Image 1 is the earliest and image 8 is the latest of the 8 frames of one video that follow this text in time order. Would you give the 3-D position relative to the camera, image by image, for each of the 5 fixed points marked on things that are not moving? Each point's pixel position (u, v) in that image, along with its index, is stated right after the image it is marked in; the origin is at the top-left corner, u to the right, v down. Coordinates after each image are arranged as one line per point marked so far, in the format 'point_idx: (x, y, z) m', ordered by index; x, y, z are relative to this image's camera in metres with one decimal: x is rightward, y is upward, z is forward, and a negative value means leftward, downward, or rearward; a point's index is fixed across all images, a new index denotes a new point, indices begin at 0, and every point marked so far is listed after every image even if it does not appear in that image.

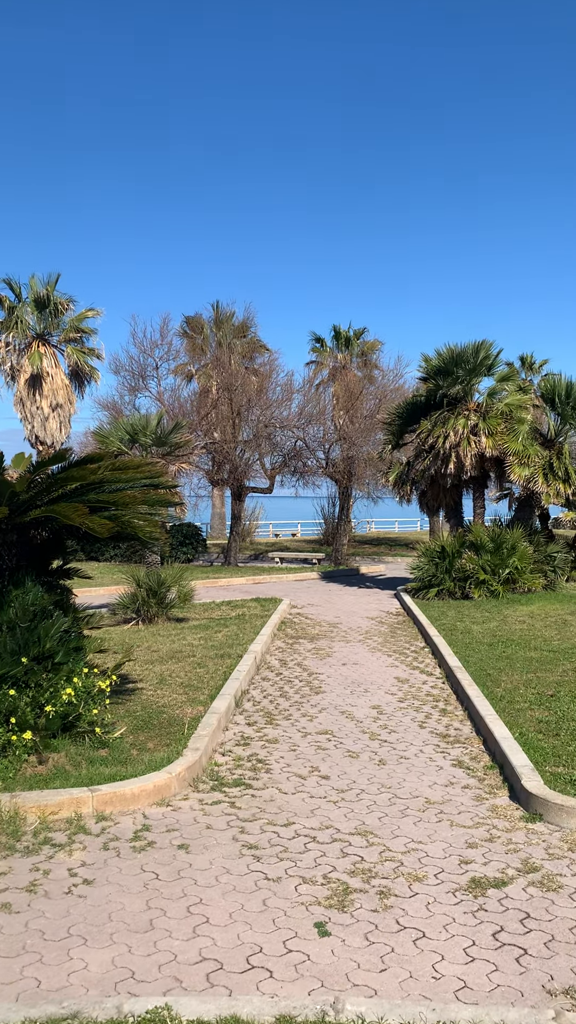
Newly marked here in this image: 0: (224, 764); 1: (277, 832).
0: (-0.5, -1.9, +6.2) m
1: (-0.1, -1.9, +4.9) m
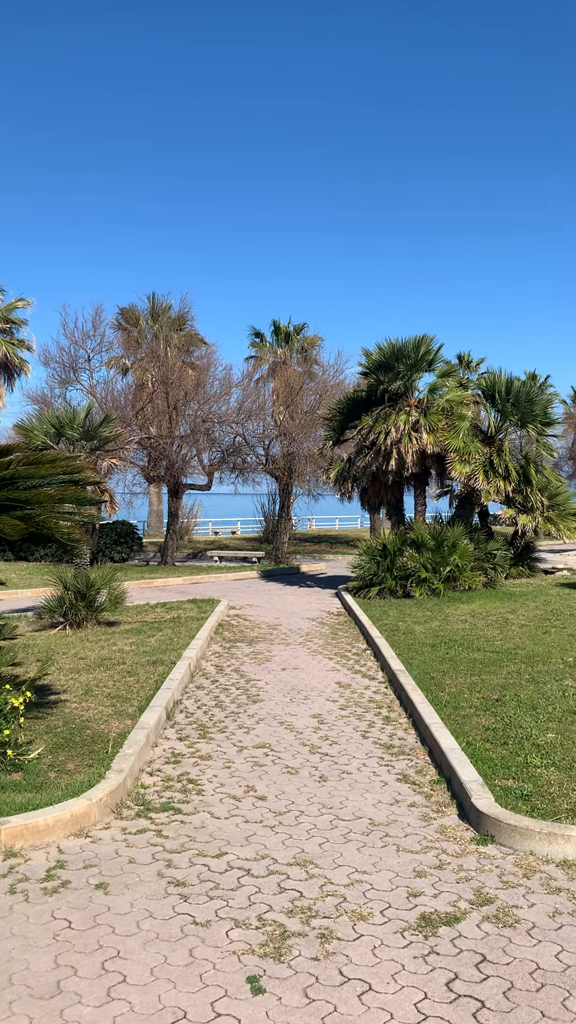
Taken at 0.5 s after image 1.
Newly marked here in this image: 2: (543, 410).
0: (-1.0, -1.9, +5.7) m
1: (-0.4, -1.9, +4.4) m
2: (+5.0, +2.0, +15.8) m
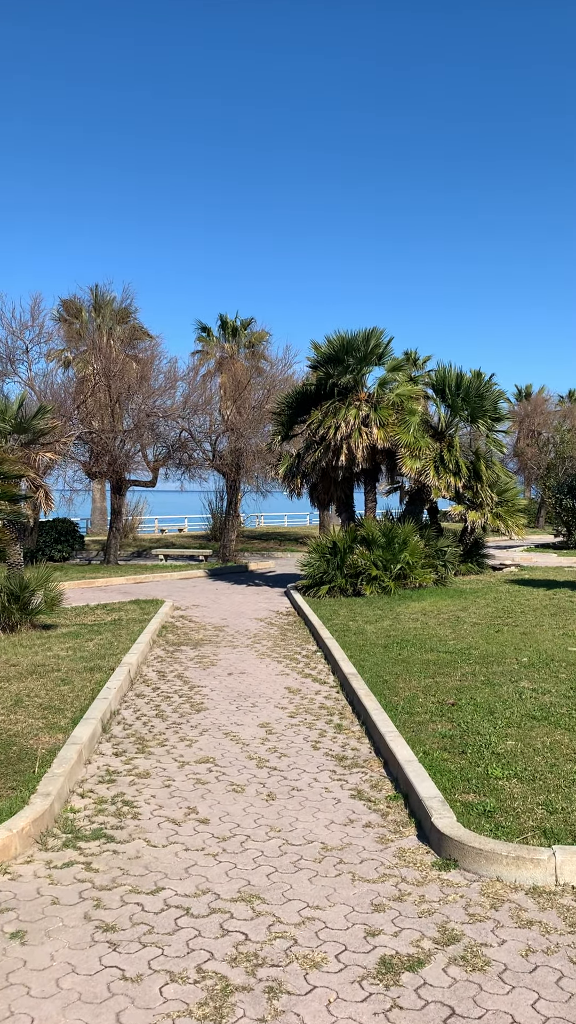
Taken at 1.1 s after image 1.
0: (-1.3, -1.9, +5.1) m
1: (-0.7, -1.9, +4.0) m
2: (+4.0, +2.1, +15.7) m
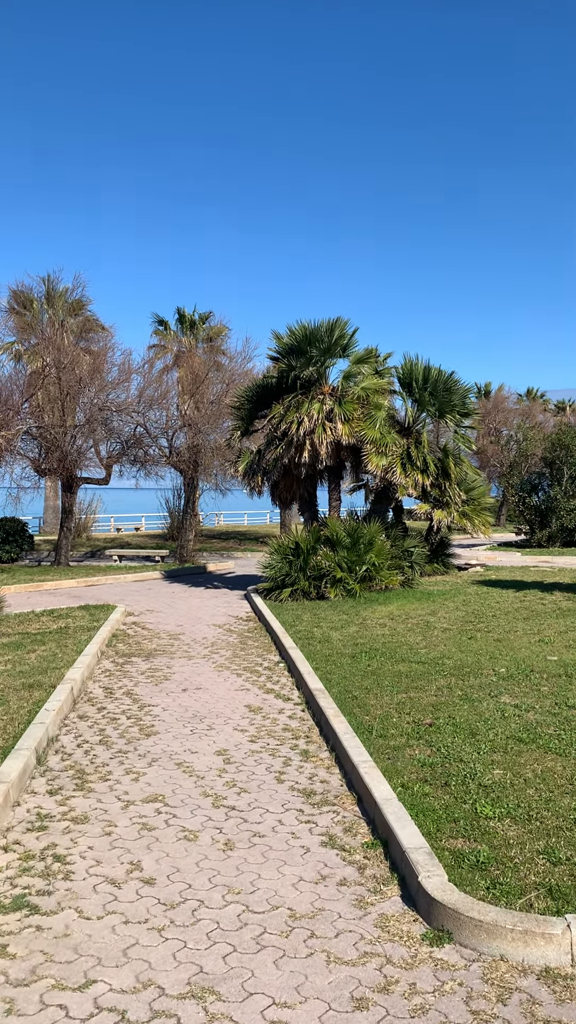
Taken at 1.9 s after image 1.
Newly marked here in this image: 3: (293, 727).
0: (-1.5, -1.9, +4.3) m
1: (-0.9, -1.9, +3.2) m
2: (+3.2, +2.1, +15.1) m
3: (0.0, -1.9, +6.9) m
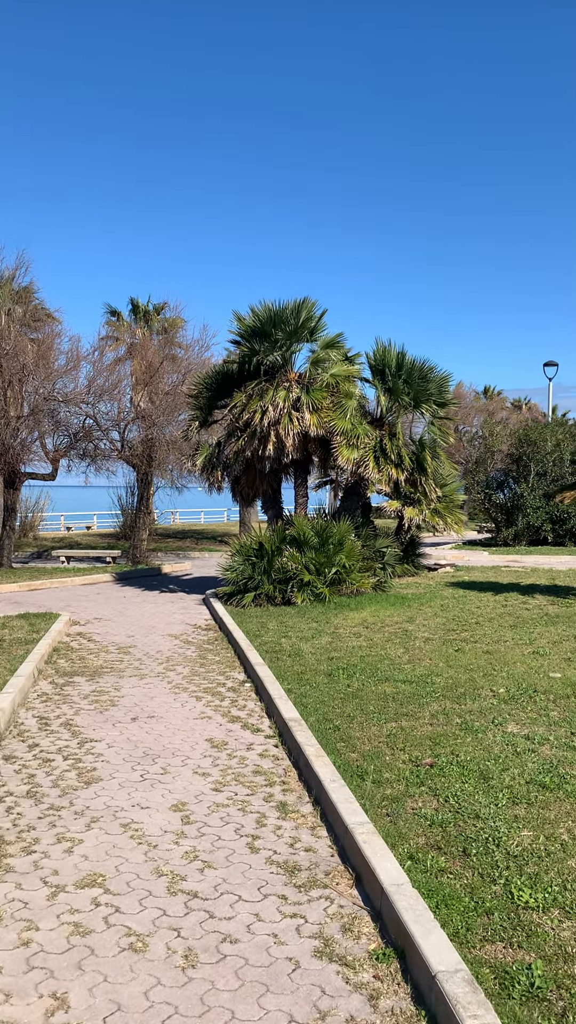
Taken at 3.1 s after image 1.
0: (-1.6, -1.9, +3.1) m
1: (-0.9, -1.9, +1.9) m
2: (+2.6, +2.1, +14.0) m
3: (-0.2, -1.8, +5.8) m
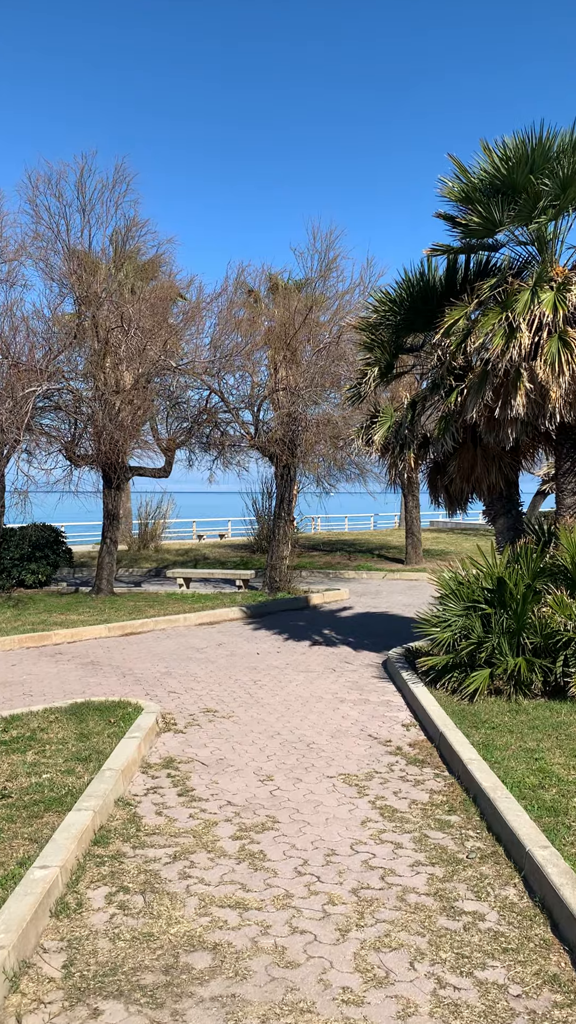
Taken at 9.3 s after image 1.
0: (-0.9, -1.9, -2.7) m
1: (-0.4, -1.9, -3.9) m
2: (+5.0, +2.1, +7.4) m
3: (+0.9, -1.9, -0.3) m
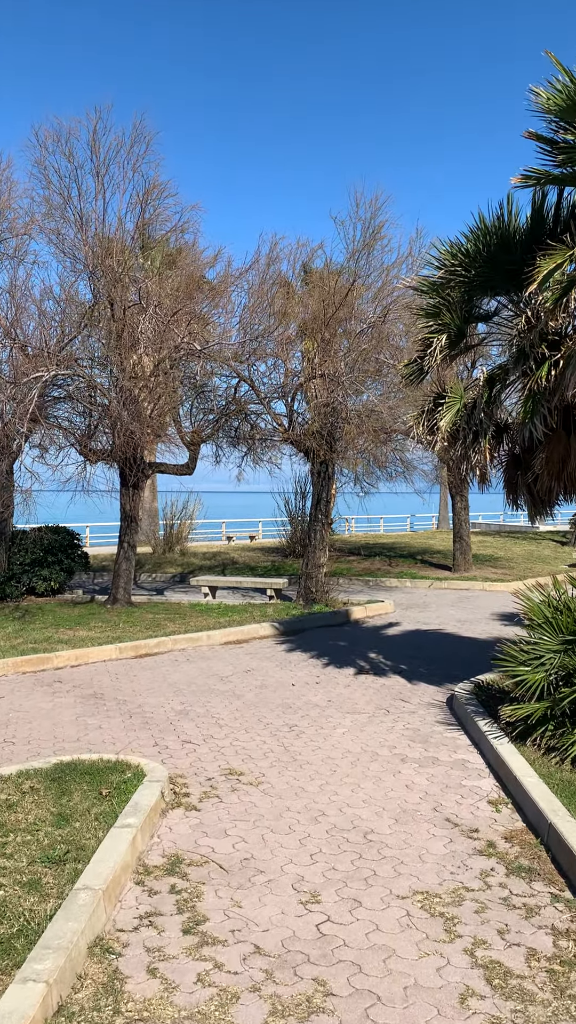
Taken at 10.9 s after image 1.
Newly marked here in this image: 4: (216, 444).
0: (-1.0, -1.9, -4.4) m
1: (-0.5, -2.0, -5.6) m
2: (+5.4, +2.0, +5.6) m
3: (+1.0, -1.9, -2.0) m
4: (-1.3, +1.3, +15.1) m
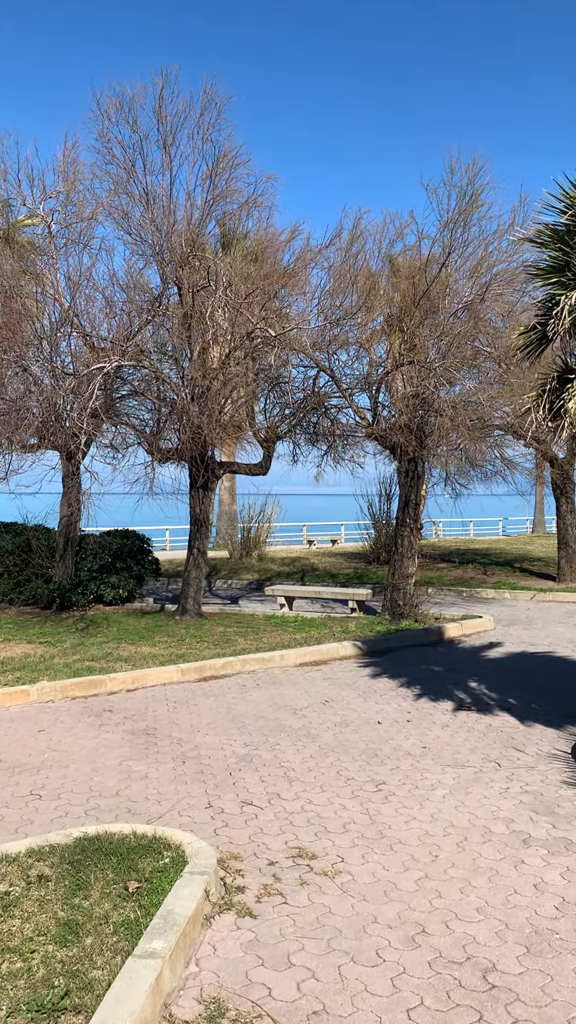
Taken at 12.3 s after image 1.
0: (-1.5, -1.9, -5.6) m
1: (-1.2, -2.0, -6.8) m
2: (+5.8, +2.0, +3.7) m
3: (+0.6, -1.9, -3.4) m
4: (+0.1, +1.2, +13.9) m
